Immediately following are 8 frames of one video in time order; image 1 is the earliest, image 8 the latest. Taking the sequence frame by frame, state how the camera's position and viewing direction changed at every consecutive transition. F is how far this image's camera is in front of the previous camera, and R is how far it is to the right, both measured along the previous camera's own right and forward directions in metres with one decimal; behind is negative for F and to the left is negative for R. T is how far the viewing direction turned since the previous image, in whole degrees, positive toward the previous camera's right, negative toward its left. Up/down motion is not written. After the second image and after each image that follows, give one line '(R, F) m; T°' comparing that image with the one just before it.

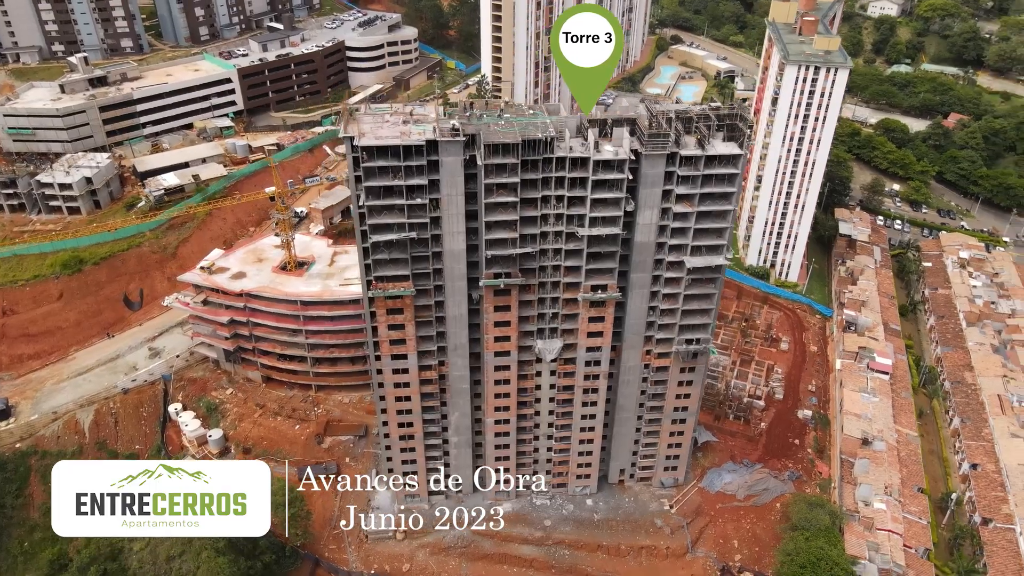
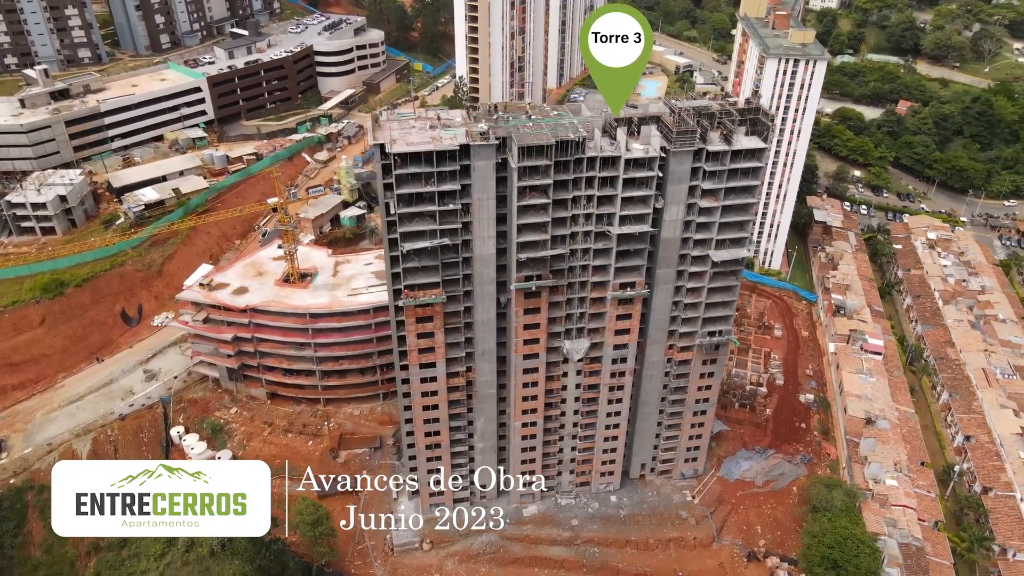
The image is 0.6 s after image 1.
(-5.5, +0.5) m; +4°
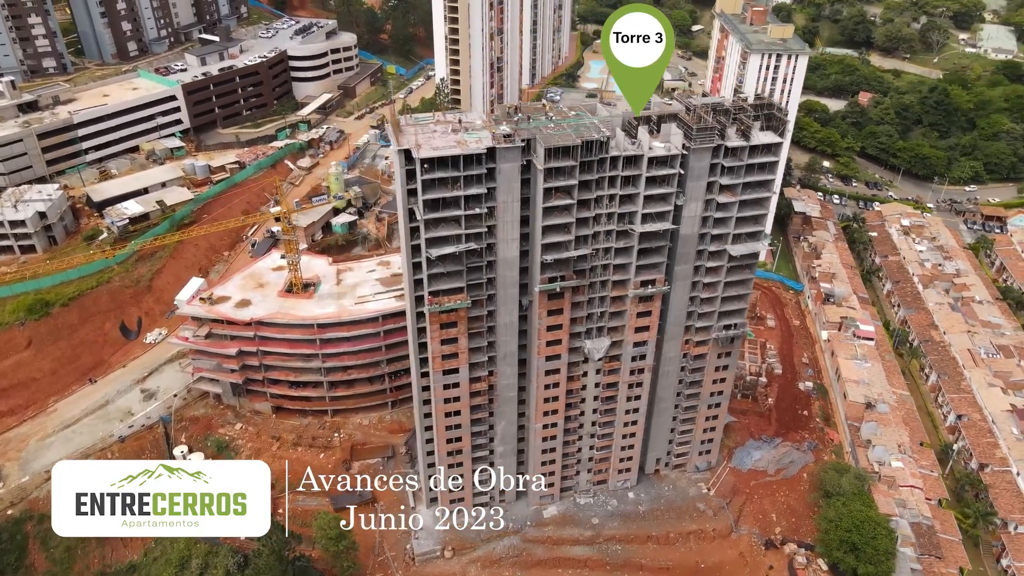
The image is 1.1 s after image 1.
(-4.3, +0.3) m; +3°
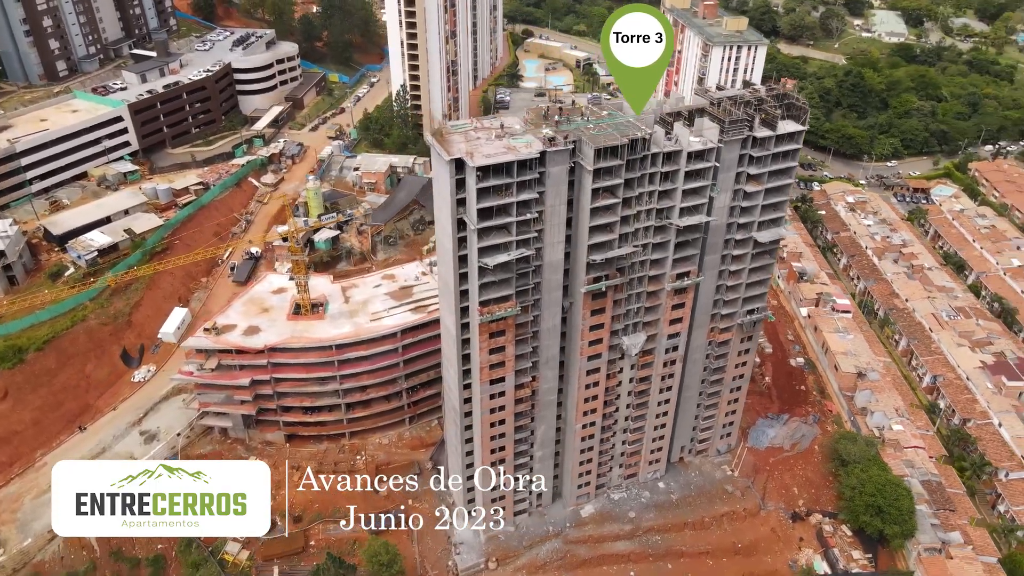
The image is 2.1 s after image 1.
(-8.5, +0.9) m; +7°
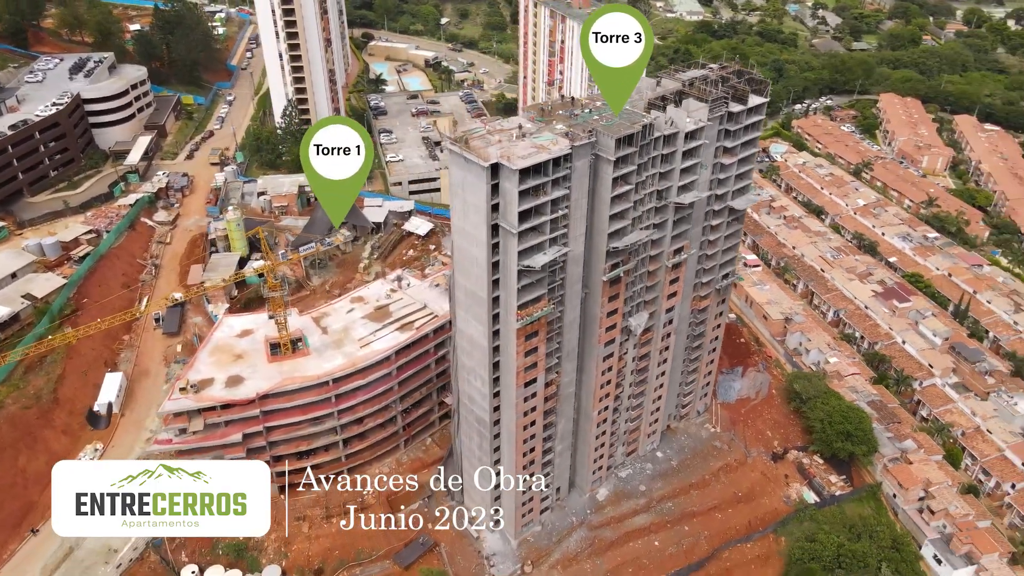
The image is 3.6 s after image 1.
(-12.6, +1.9) m; +14°
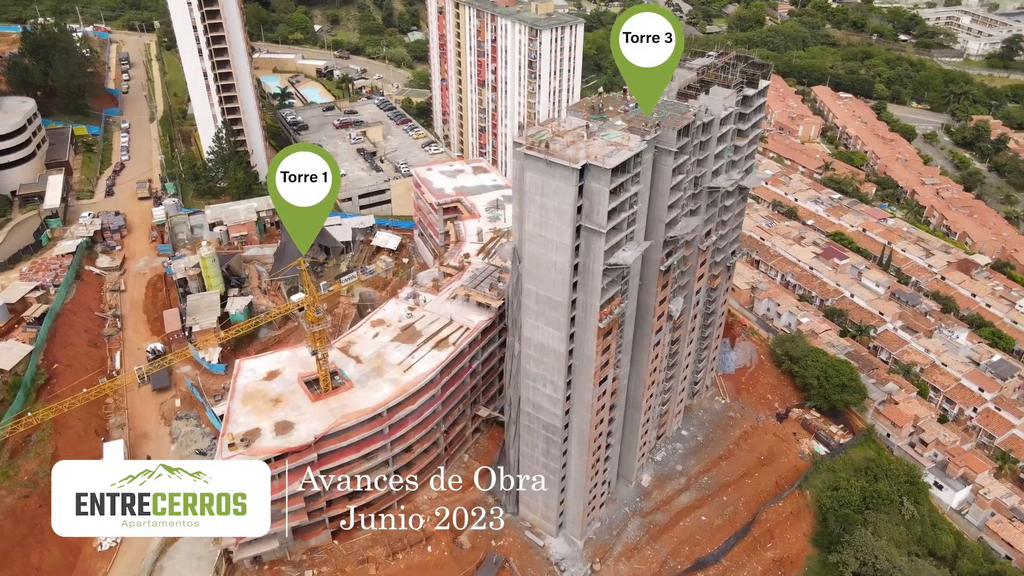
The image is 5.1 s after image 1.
(-12.9, +2.0) m; +11°
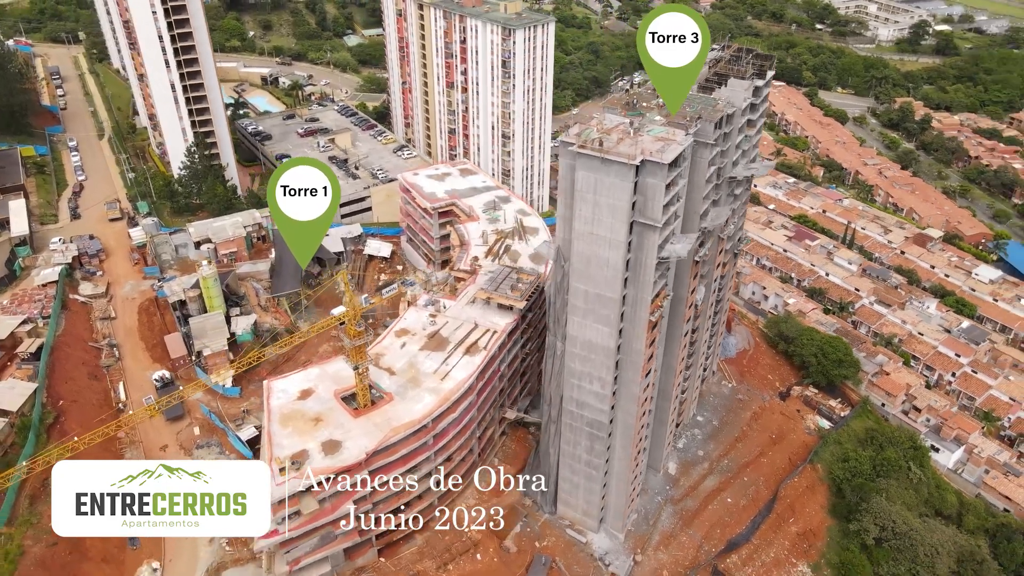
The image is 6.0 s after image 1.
(-7.4, +0.6) m; +6°
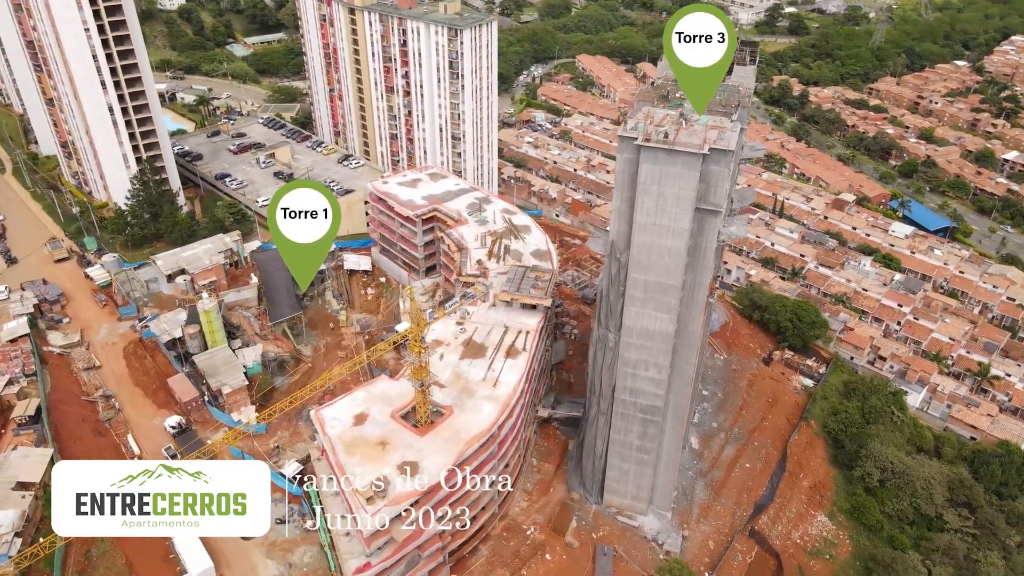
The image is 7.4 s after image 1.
(-11.5, +1.0) m; +10°
